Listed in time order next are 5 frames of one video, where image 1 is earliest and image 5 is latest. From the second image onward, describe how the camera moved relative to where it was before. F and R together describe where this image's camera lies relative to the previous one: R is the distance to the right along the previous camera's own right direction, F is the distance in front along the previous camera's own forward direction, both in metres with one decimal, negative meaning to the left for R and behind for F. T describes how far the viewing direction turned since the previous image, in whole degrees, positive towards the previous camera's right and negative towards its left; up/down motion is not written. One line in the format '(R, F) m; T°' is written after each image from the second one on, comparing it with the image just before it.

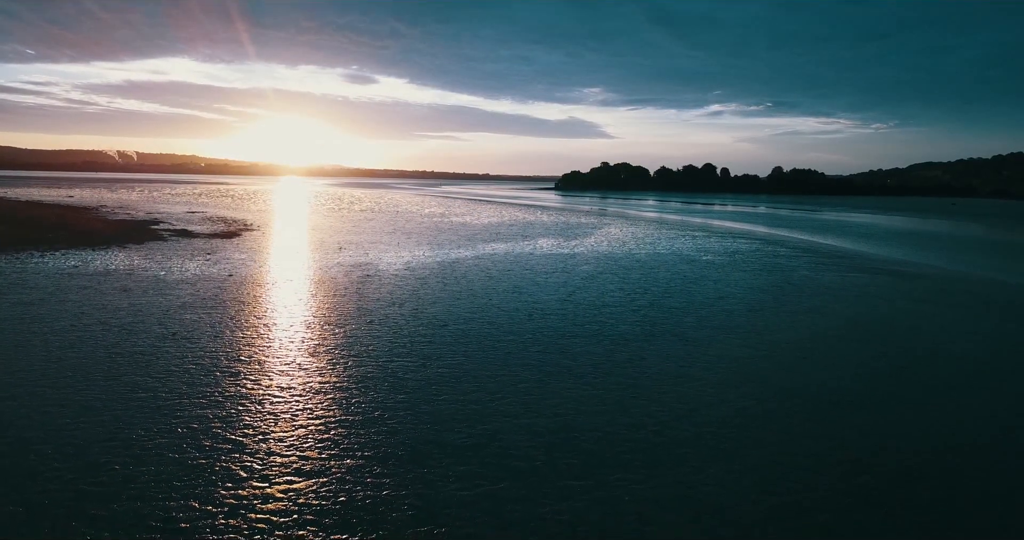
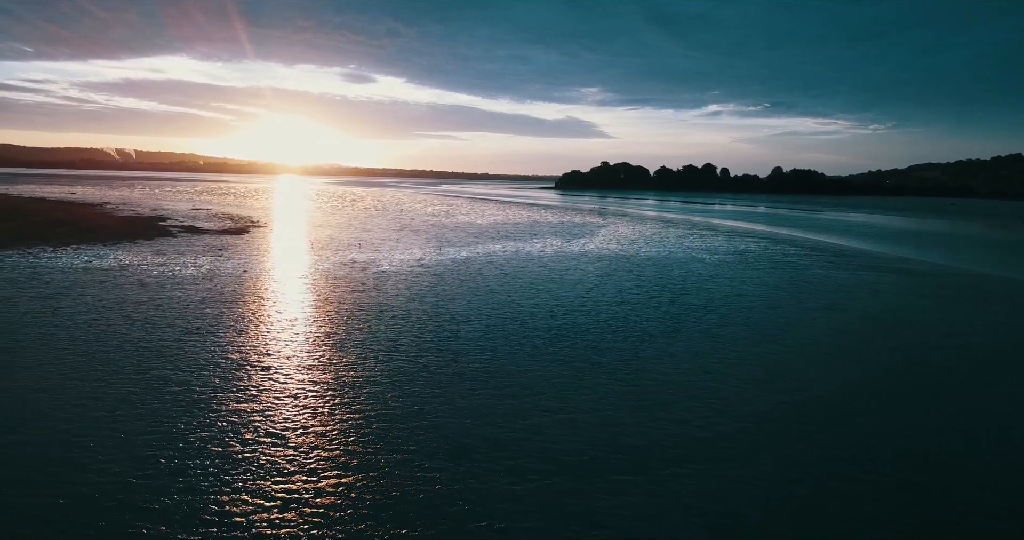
(-0.2, 0.0) m; 0°
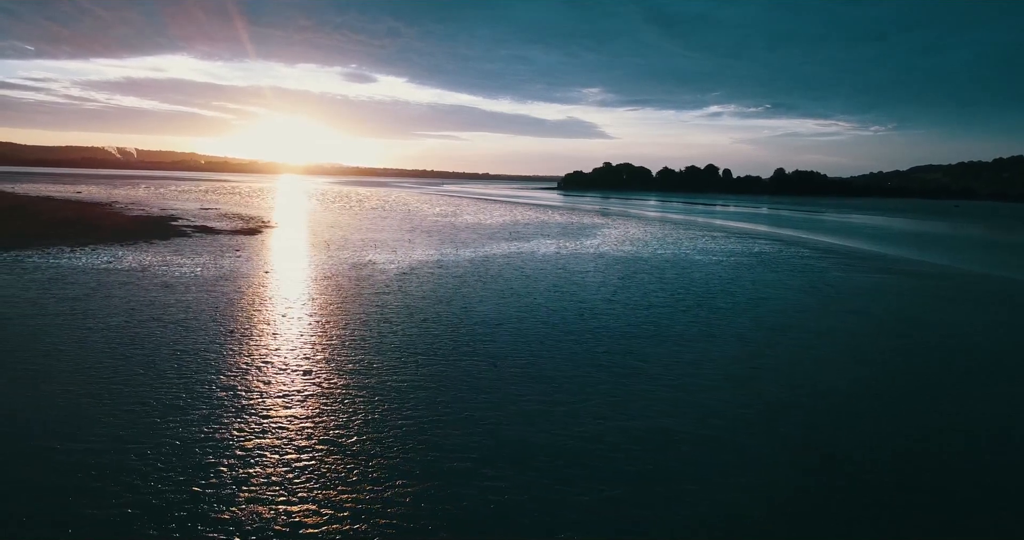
(-0.3, 0.0) m; 0°
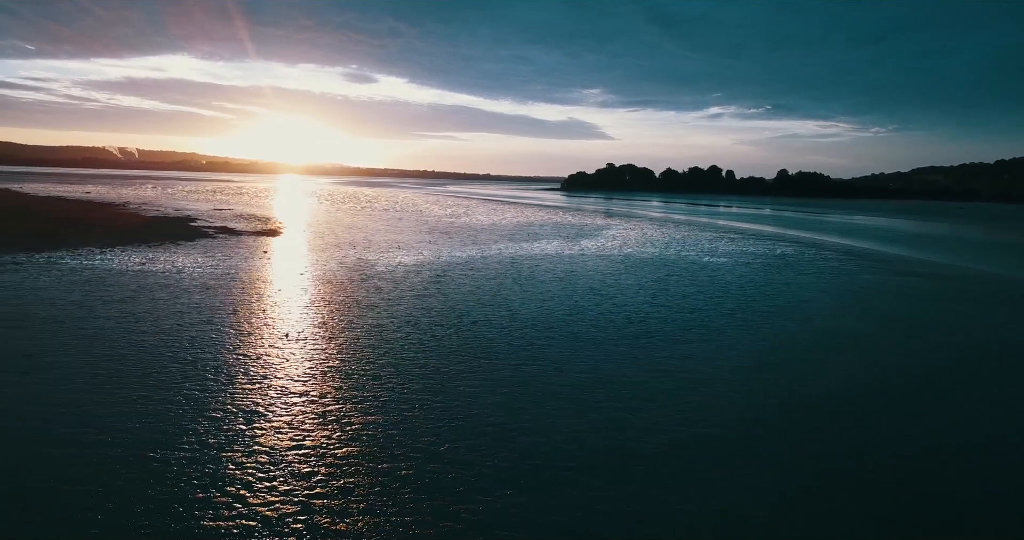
(-0.5, +0.1) m; 0°
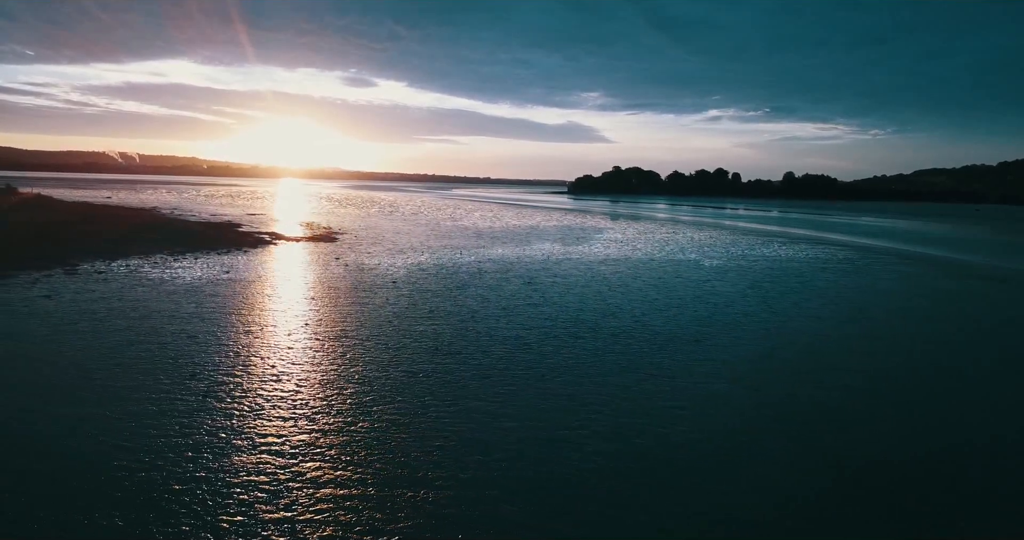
(-1.2, +0.3) m; 0°
